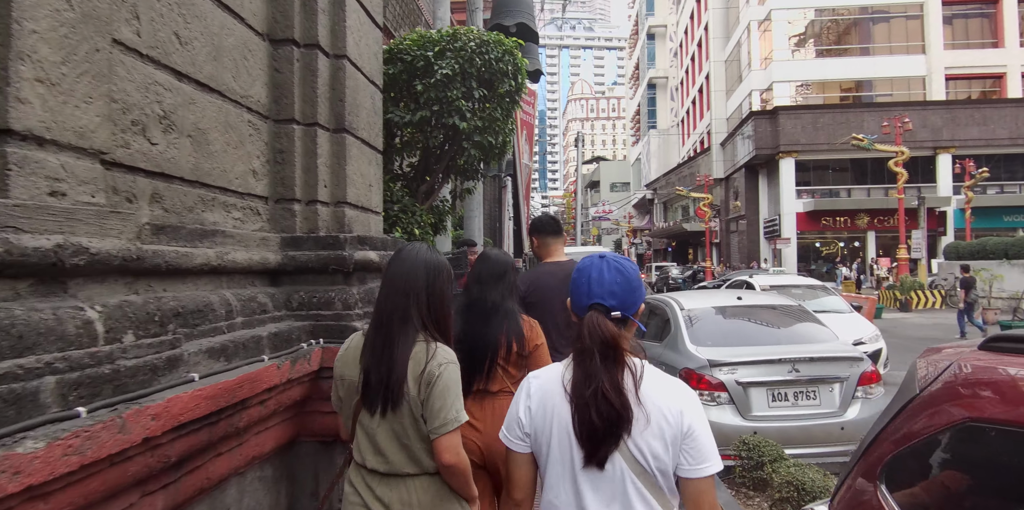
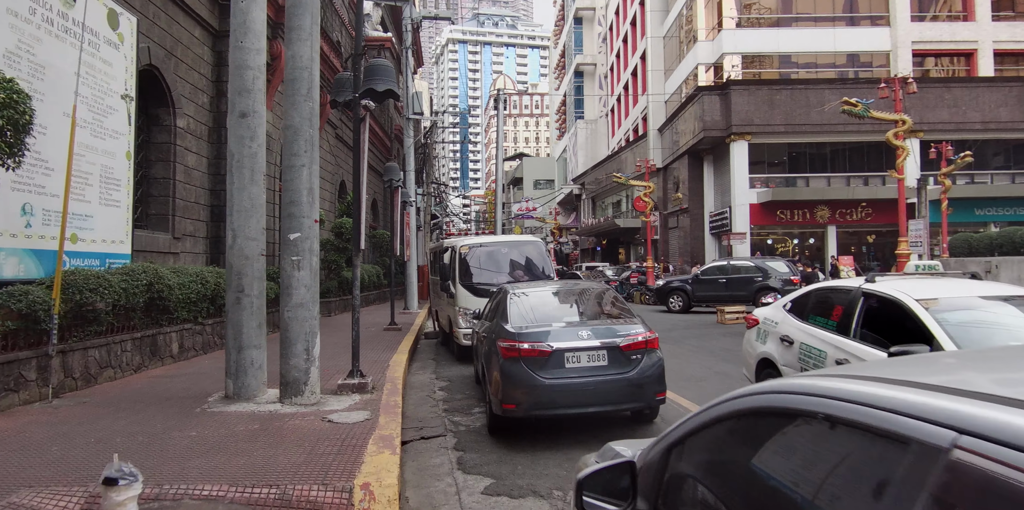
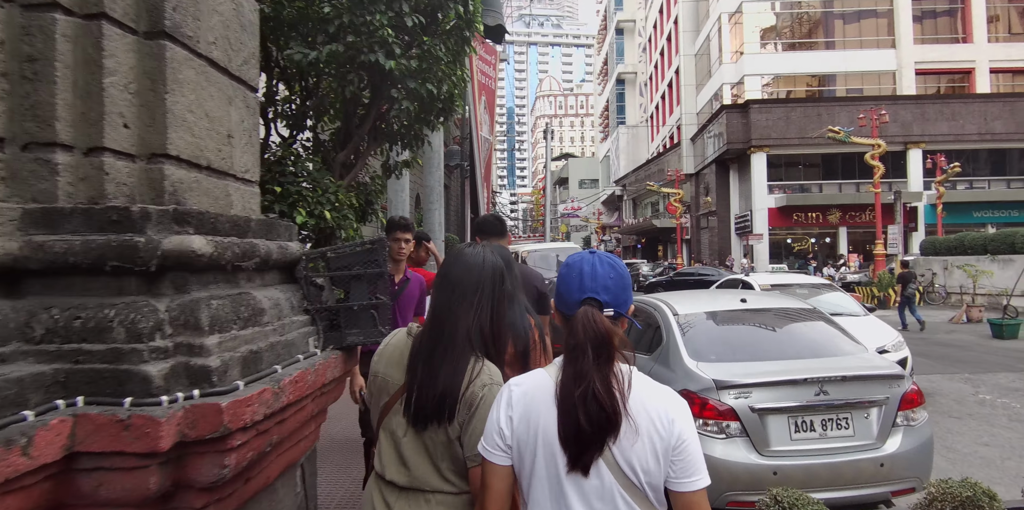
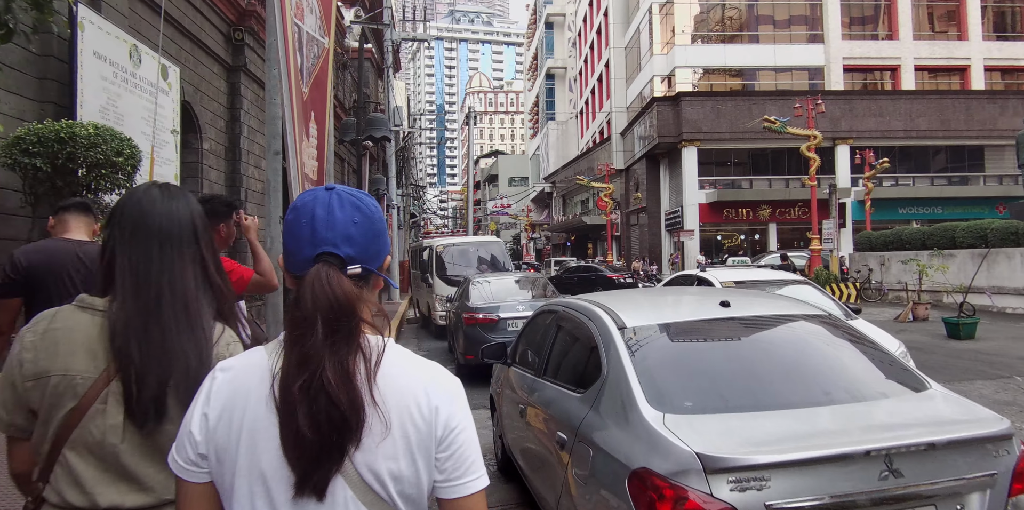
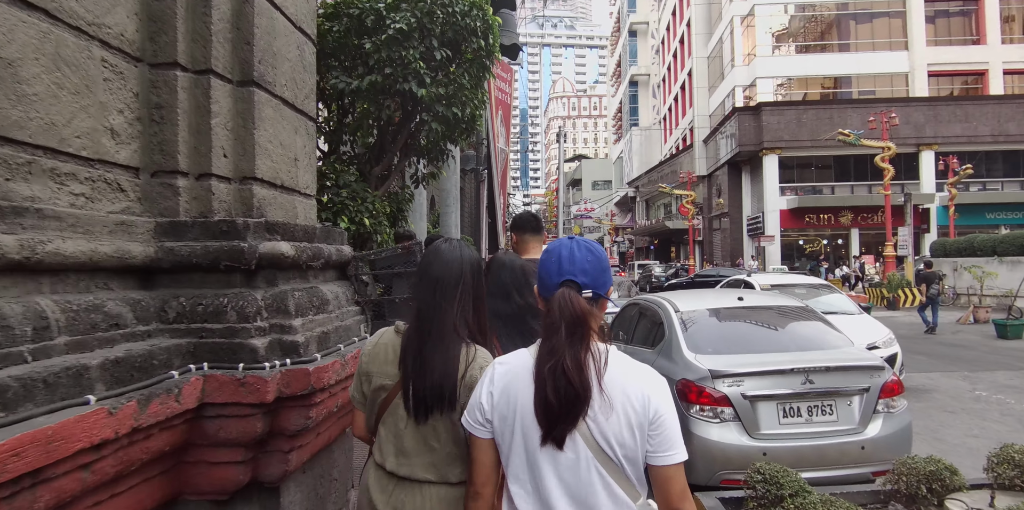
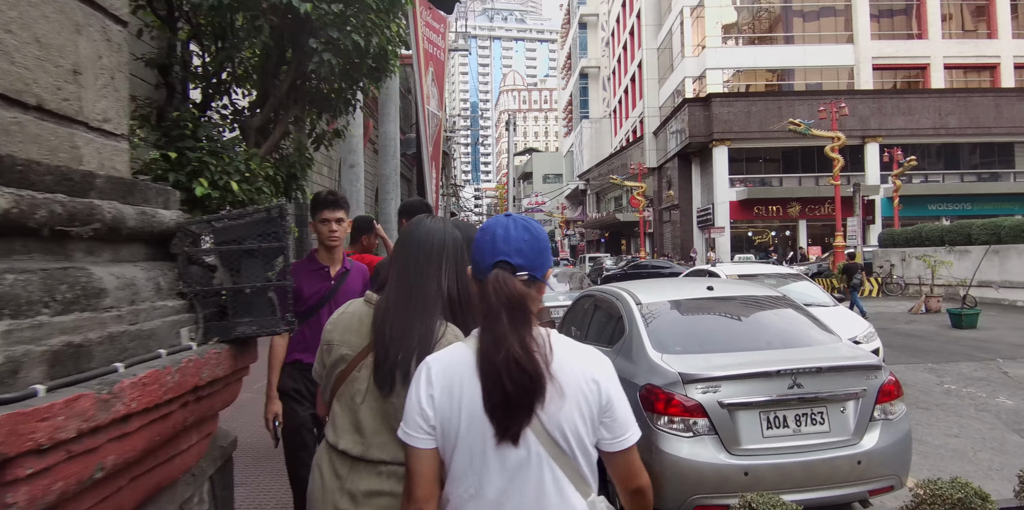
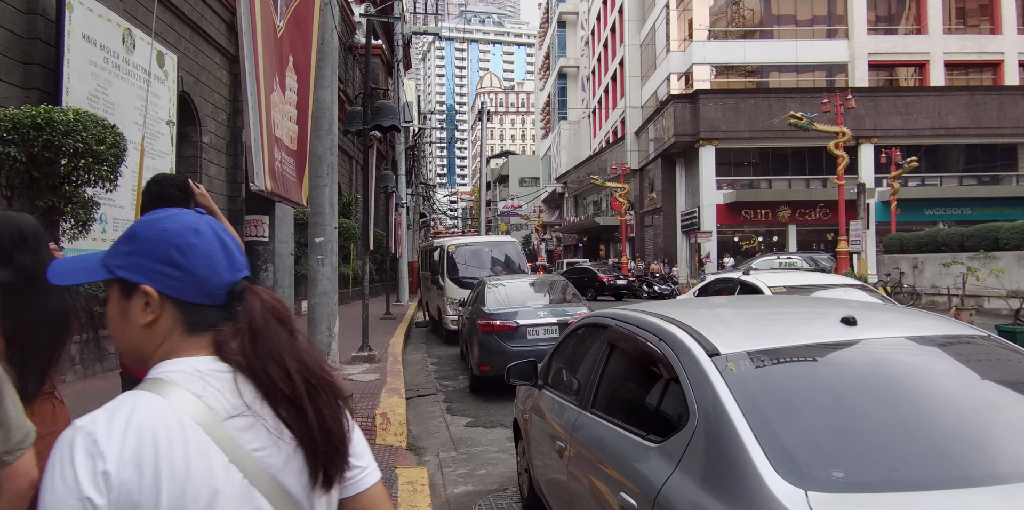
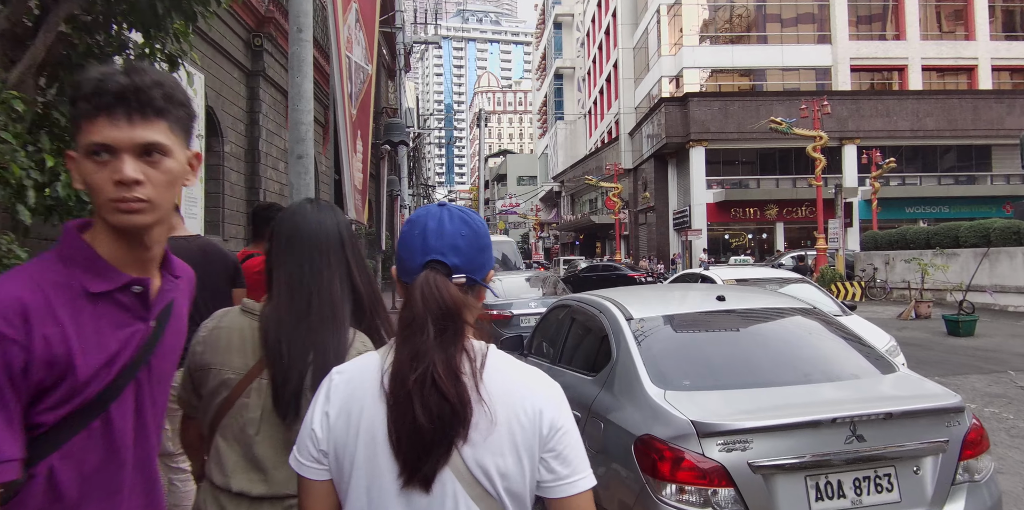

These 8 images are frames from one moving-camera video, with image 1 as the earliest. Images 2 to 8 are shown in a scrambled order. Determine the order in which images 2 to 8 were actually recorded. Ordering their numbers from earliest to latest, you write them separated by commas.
5, 3, 6, 8, 4, 7, 2
